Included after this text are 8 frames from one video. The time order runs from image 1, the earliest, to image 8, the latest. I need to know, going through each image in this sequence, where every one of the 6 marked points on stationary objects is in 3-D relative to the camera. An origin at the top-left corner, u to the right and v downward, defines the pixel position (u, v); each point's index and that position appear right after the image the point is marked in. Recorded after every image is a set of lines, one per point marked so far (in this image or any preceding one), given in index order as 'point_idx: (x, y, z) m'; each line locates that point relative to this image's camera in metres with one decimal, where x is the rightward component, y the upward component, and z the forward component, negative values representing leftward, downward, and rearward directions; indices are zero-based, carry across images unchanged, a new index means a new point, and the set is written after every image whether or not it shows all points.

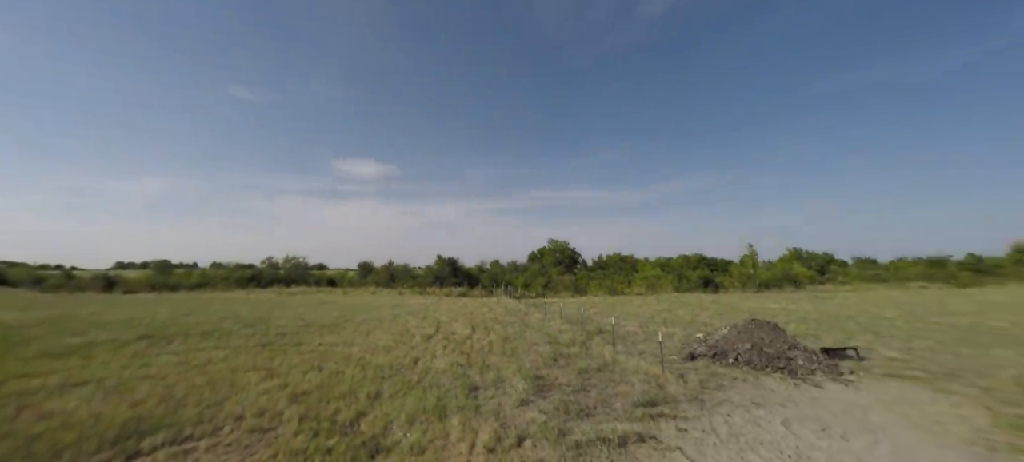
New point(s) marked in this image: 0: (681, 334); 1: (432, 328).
0: (+5.3, -3.2, +12.5) m
1: (-2.3, -2.8, +11.3) m
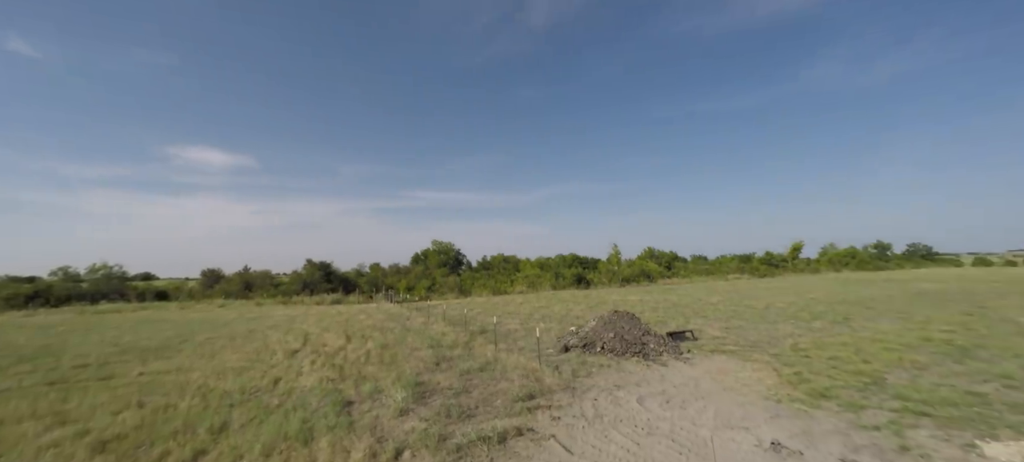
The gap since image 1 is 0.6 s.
0: (+1.5, -3.3, +13.4) m
1: (-5.4, -2.8, +10.2) m
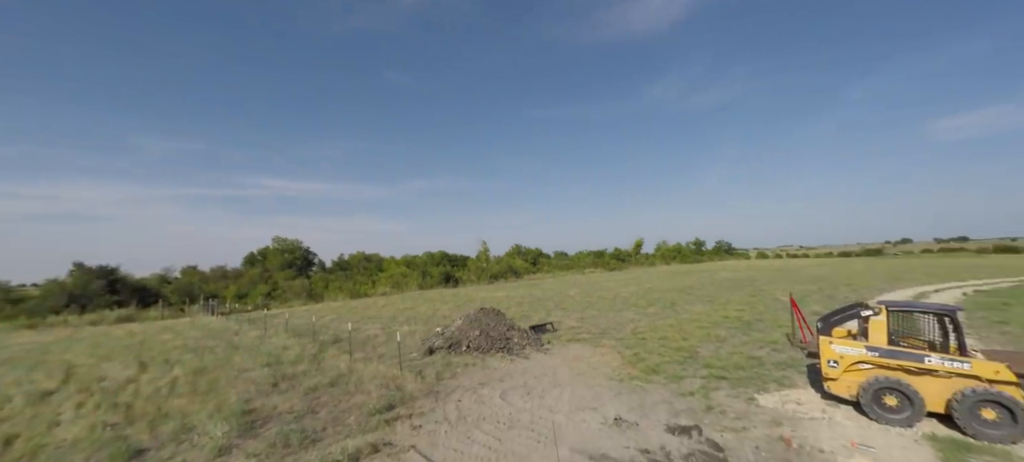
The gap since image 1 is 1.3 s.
0: (-2.9, -3.2, +12.8) m
1: (-8.5, -2.7, +7.6) m
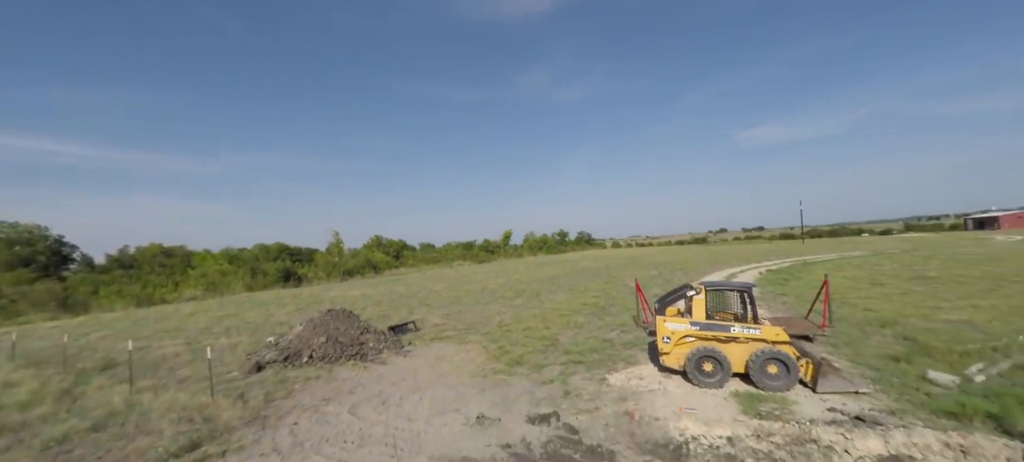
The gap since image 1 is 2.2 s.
0: (-6.9, -2.9, +10.7) m
1: (-10.7, -2.6, +4.1) m
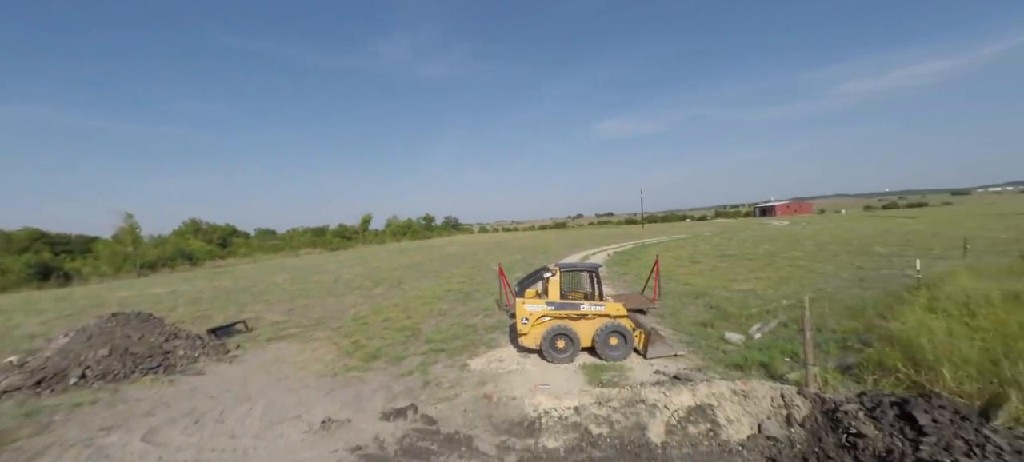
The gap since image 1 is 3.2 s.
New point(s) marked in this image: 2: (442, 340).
0: (-10.3, -2.6, +7.9) m
1: (-12.0, -2.5, +0.5) m
2: (-2.2, -3.4, +12.4) m
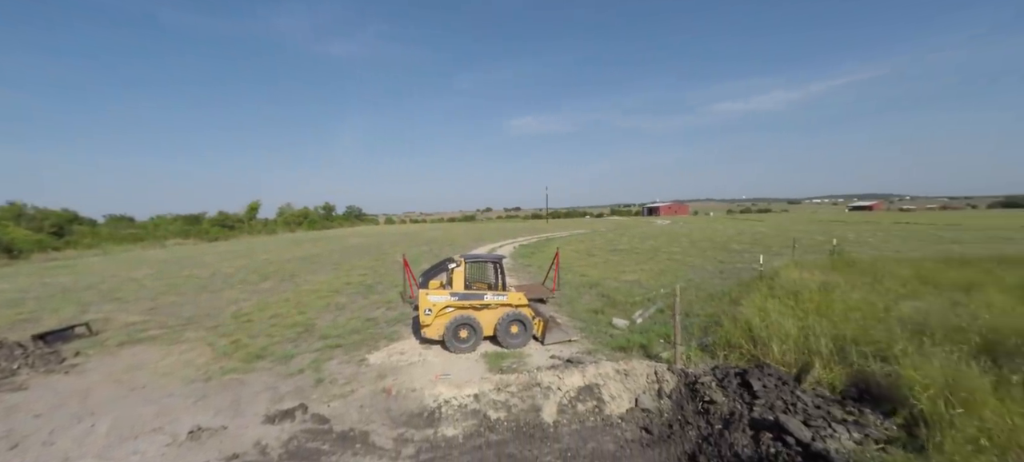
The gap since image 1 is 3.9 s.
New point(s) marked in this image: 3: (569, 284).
0: (-12.2, -2.3, +5.7) m
1: (-12.4, -2.5, -1.9) m
2: (-5.1, -3.1, +11.8) m
3: (+2.4, -2.2, +16.3) m
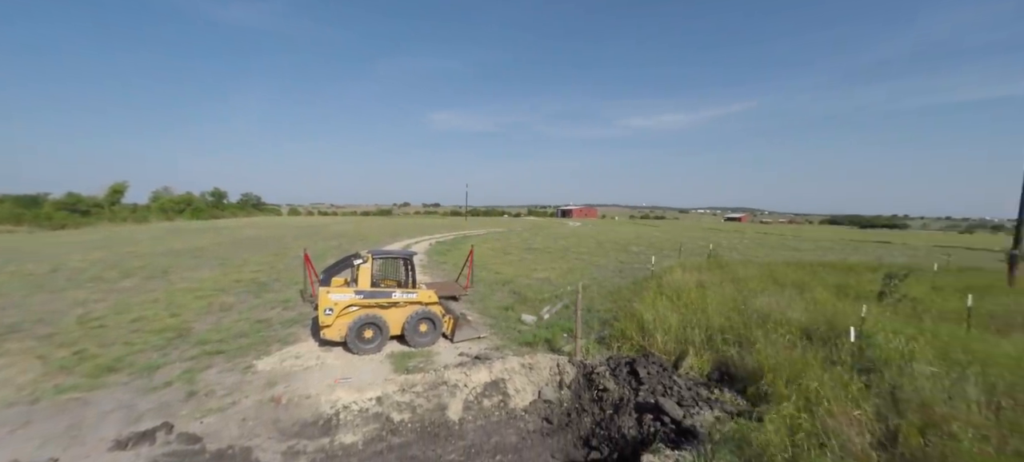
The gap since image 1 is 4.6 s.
0: (-13.4, -2.1, +3.2) m
1: (-12.1, -2.4, -4.3) m
2: (-7.7, -2.9, +10.5) m
3: (-1.2, -2.0, +16.4) m
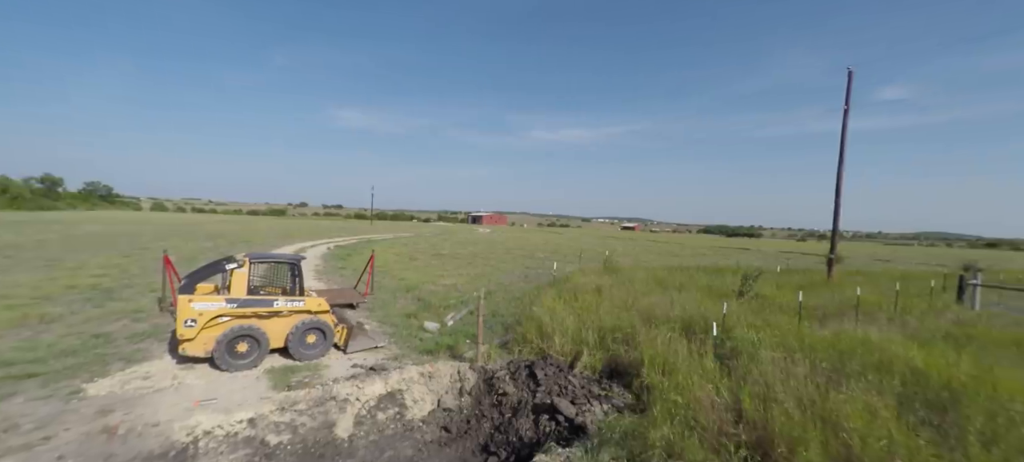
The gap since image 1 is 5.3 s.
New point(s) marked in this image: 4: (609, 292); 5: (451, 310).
0: (-14.1, -1.8, +0.1) m
1: (-11.3, -1.9, -7.0) m
2: (-10.1, -2.8, +8.5) m
3: (-5.0, -2.2, +15.5) m
4: (+3.0, -1.9, +12.3) m
5: (-2.1, -2.7, +13.6) m
